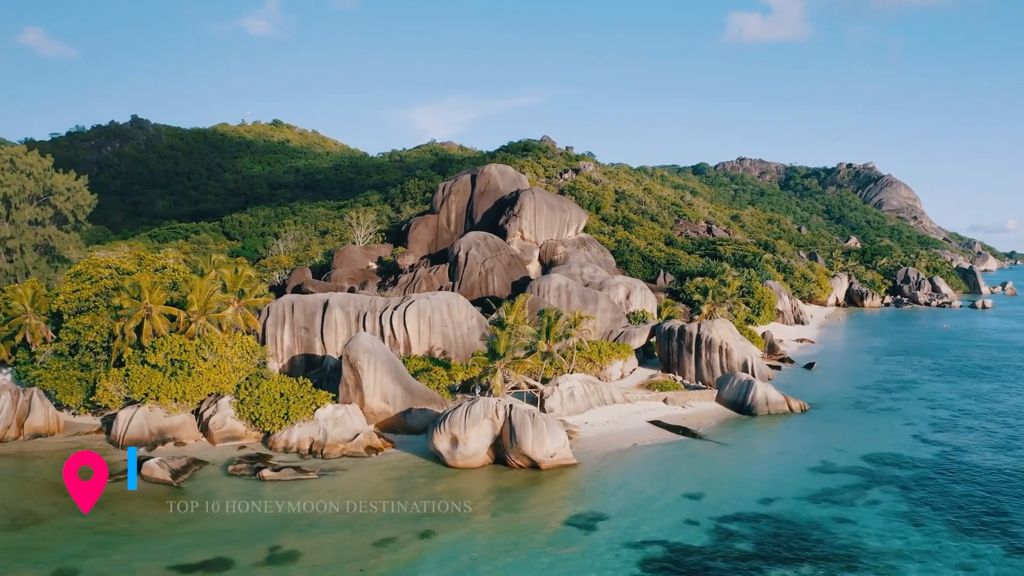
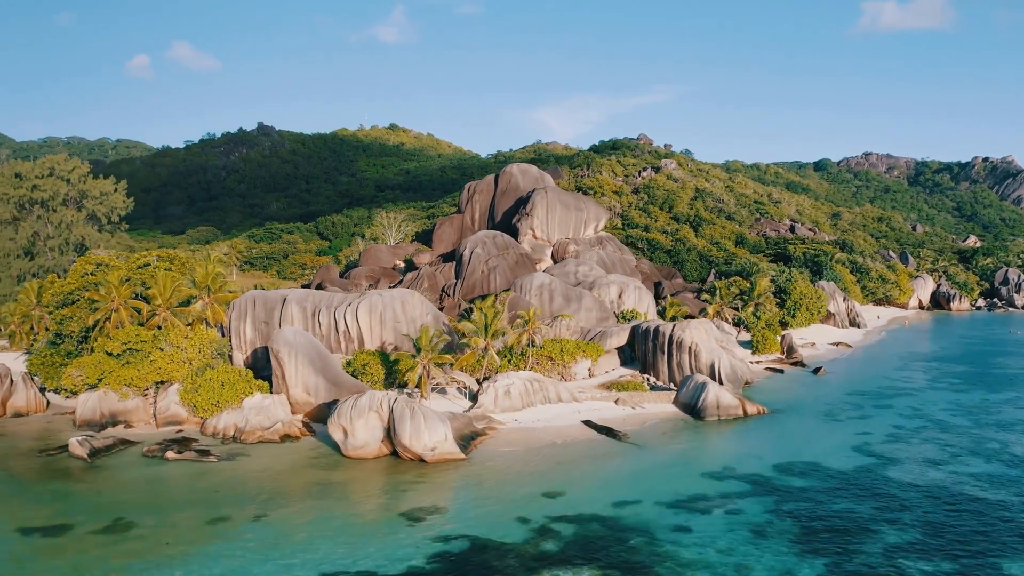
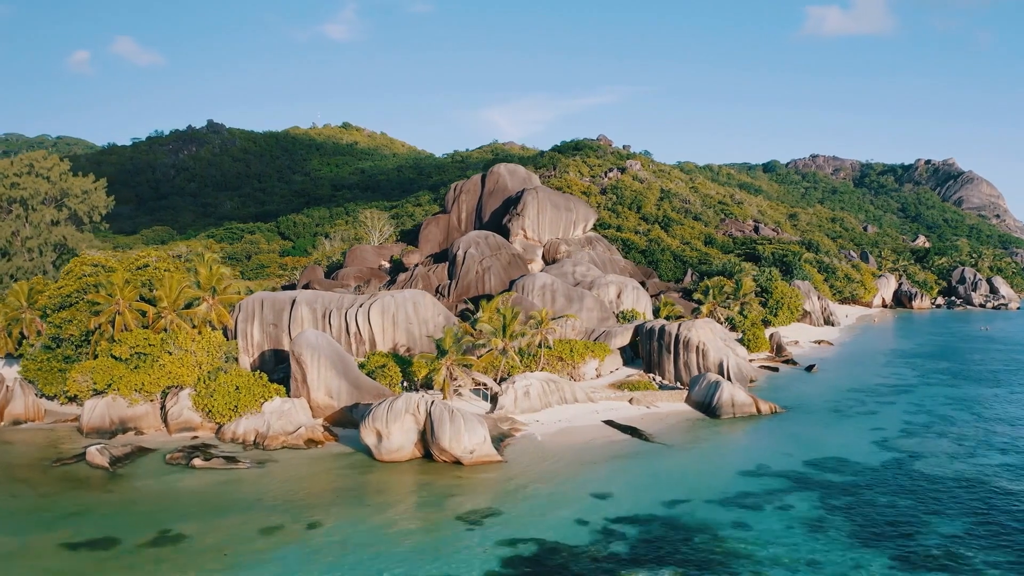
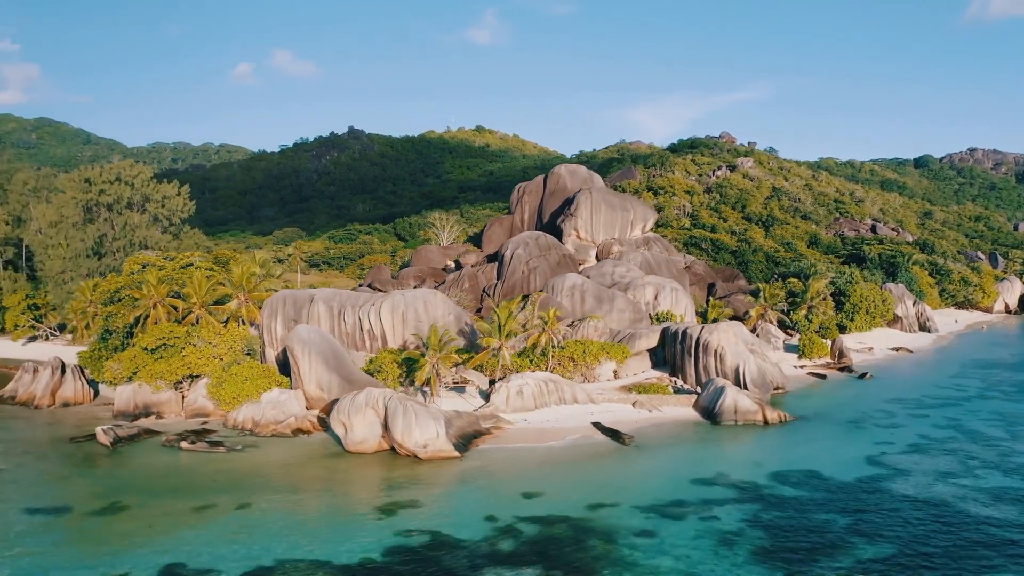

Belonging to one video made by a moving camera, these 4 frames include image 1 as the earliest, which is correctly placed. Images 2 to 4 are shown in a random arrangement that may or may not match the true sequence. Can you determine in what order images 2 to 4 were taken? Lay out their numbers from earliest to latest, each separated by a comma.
3, 2, 4
